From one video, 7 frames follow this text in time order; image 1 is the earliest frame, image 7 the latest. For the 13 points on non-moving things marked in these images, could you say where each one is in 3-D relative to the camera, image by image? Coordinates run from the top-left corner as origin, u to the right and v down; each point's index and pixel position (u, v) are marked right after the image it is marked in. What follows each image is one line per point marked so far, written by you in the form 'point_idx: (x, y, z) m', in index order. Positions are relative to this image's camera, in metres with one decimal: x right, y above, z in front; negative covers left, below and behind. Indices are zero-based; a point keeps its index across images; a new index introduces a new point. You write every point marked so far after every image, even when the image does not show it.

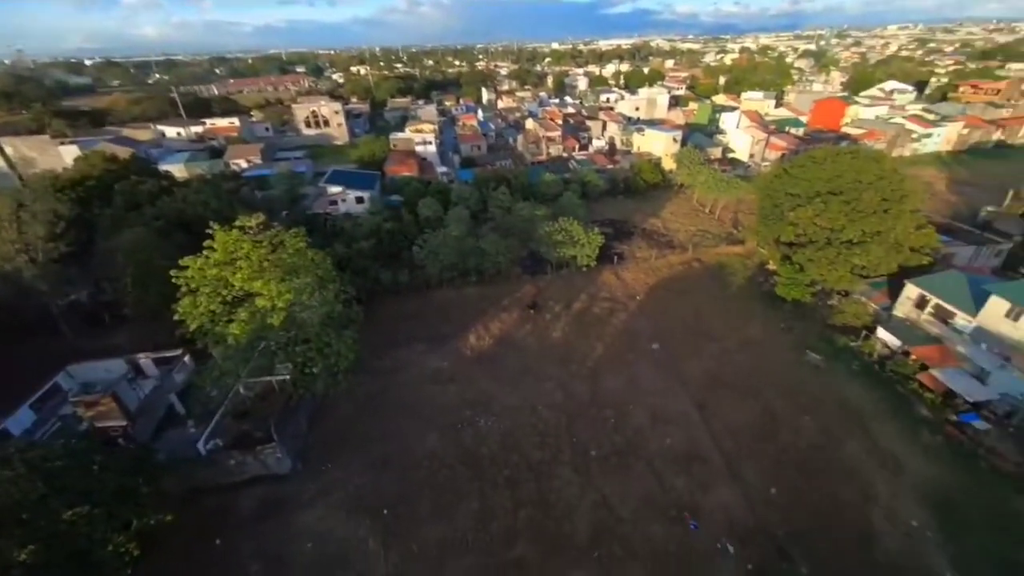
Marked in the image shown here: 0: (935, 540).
0: (+16.9, -10.1, +15.8) m
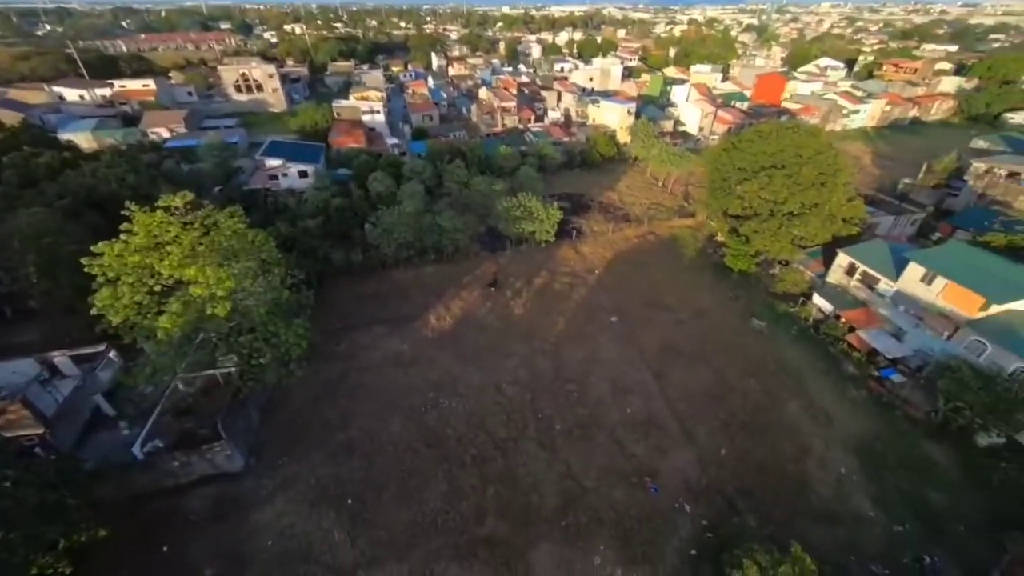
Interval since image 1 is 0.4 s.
0: (+15.6, -8.7, +17.7) m
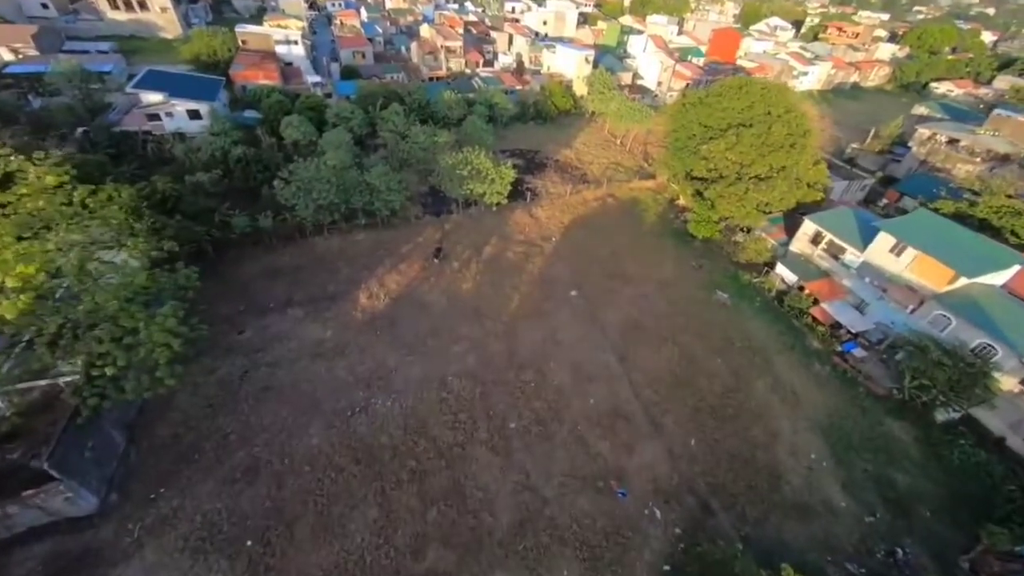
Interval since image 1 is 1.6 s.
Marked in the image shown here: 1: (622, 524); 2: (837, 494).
0: (+13.5, -7.7, +16.8) m
1: (+4.1, -8.7, +14.6) m
2: (+13.1, -8.3, +16.0) m
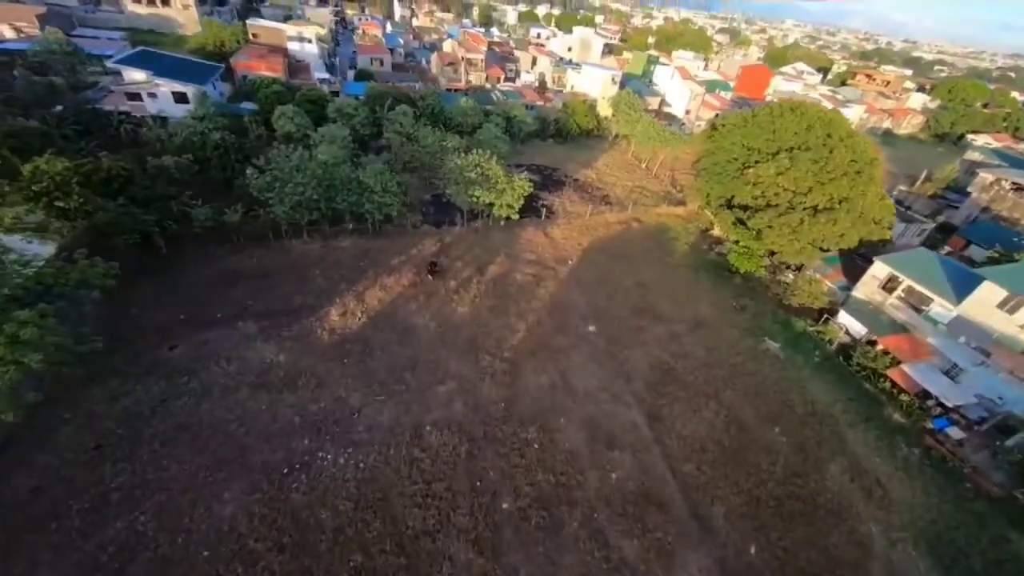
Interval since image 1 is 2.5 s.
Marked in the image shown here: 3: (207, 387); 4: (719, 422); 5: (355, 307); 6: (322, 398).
0: (+13.1, -9.6, +11.8) m
1: (+3.6, -9.7, +9.7) m
2: (+12.7, -10.1, +11.0) m
3: (-11.1, -3.6, +14.4) m
4: (+8.4, -5.5, +16.2) m
5: (-7.4, -0.9, +18.7) m
6: (-7.0, -4.0, +14.7) m
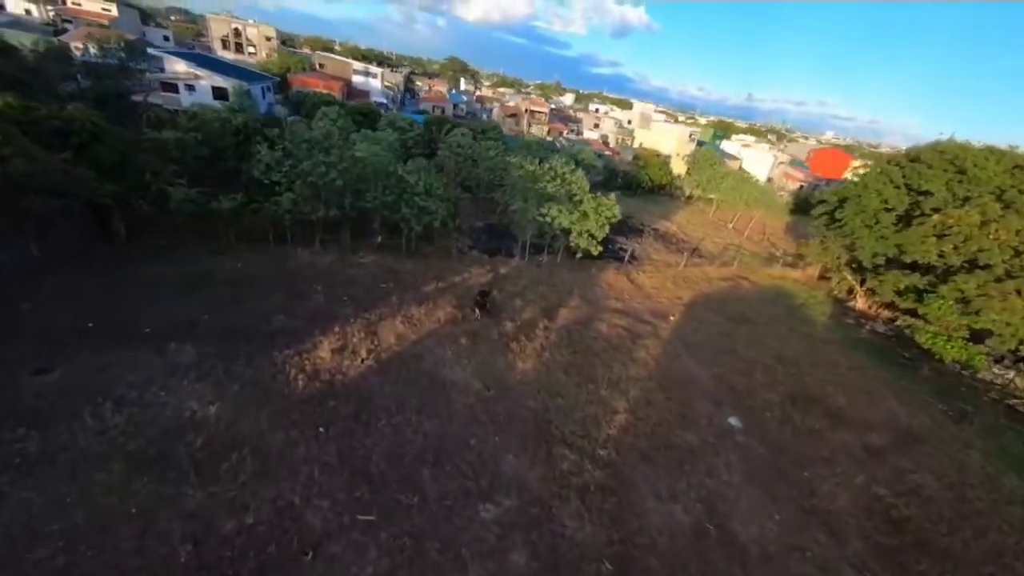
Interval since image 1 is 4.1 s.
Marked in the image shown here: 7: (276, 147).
0: (+14.4, -10.8, +2.0) m
1: (+4.8, -9.6, +0.7) m
2: (+13.9, -11.1, +1.1) m
3: (-8.8, -3.1, +7.5) m
4: (+10.5, -7.2, +7.4) m
5: (-4.6, -1.6, +11.9) m
6: (-4.8, -4.0, +7.4) m
7: (-9.7, +5.4, +16.4) m
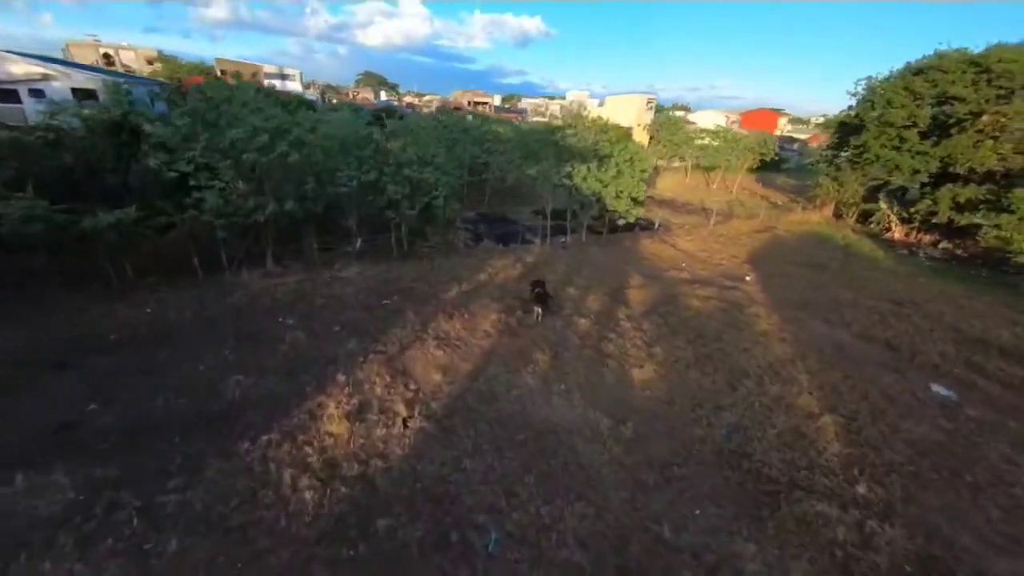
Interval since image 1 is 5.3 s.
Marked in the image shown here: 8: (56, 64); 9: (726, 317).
0: (+19.1, -7.1, -0.5) m
1: (+9.8, -7.6, -3.0) m
2: (+18.8, -7.4, -1.4) m
3: (-5.5, -3.9, +2.2) m
4: (+14.0, -4.5, +4.5) m
5: (-2.3, -1.9, +7.1) m
6: (-1.5, -4.1, +2.5) m
7: (-9.1, +3.9, +11.0) m
8: (-21.5, +10.3, +18.9) m
9: (+5.8, -0.8, +10.7) m
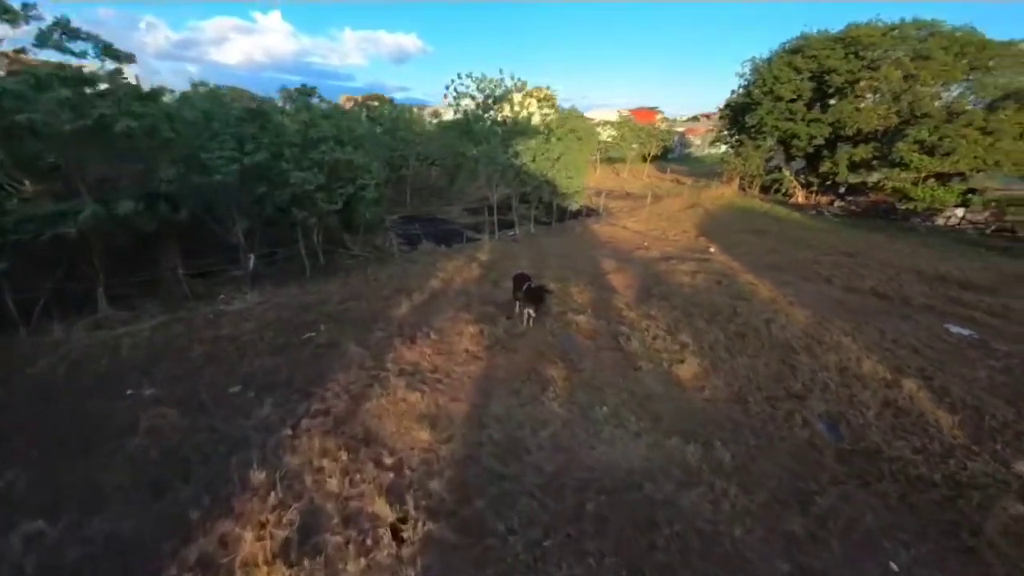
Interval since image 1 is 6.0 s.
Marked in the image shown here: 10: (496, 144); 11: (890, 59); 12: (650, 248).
0: (+21.3, -3.9, +1.4) m
1: (+12.9, -5.6, -3.1) m
2: (+21.3, -4.3, +0.4) m
3: (-3.5, -4.3, -1.4) m
4: (+14.9, -2.3, +5.2) m
5: (-1.8, -2.0, +4.2) m
6: (+0.3, -3.9, -0.1) m
7: (-10.0, +2.6, +6.6) m
8: (-24.6, +6.8, +11.6) m
9: (+5.1, 0.0, +9.4) m
10: (-0.7, +4.0, +12.2) m
11: (+17.2, +10.5, +18.1) m
12: (+4.5, +1.3, +13.1) m
